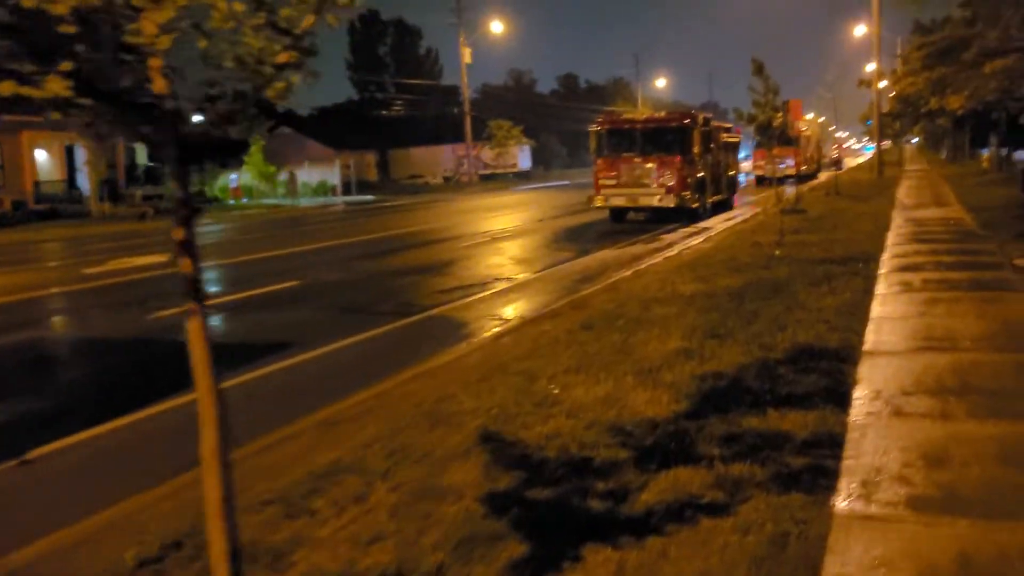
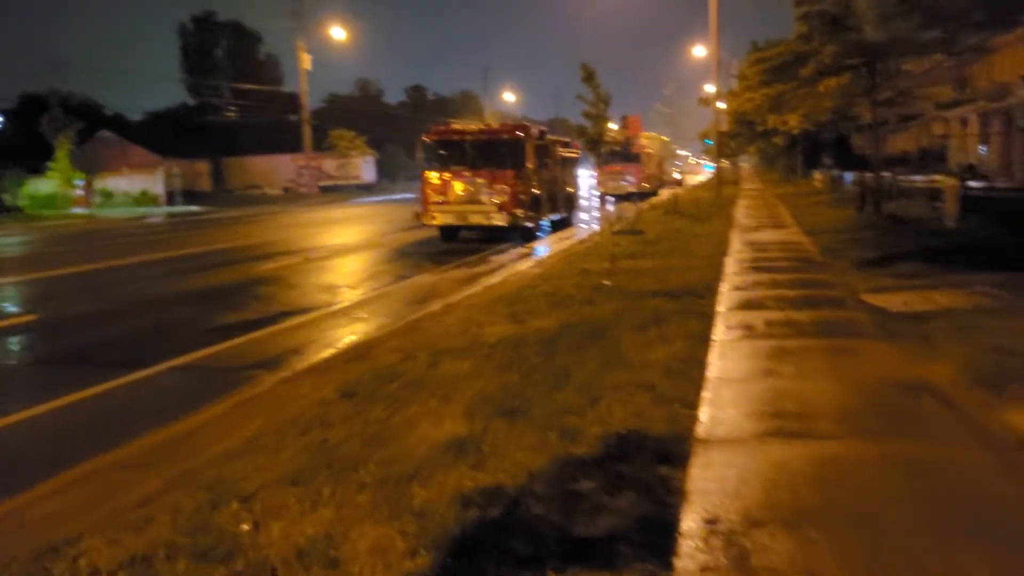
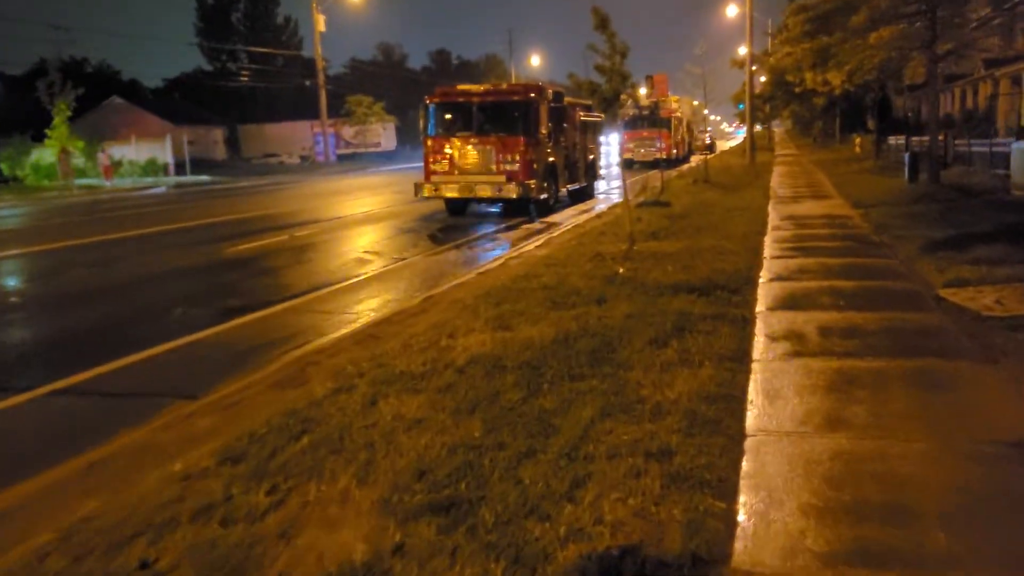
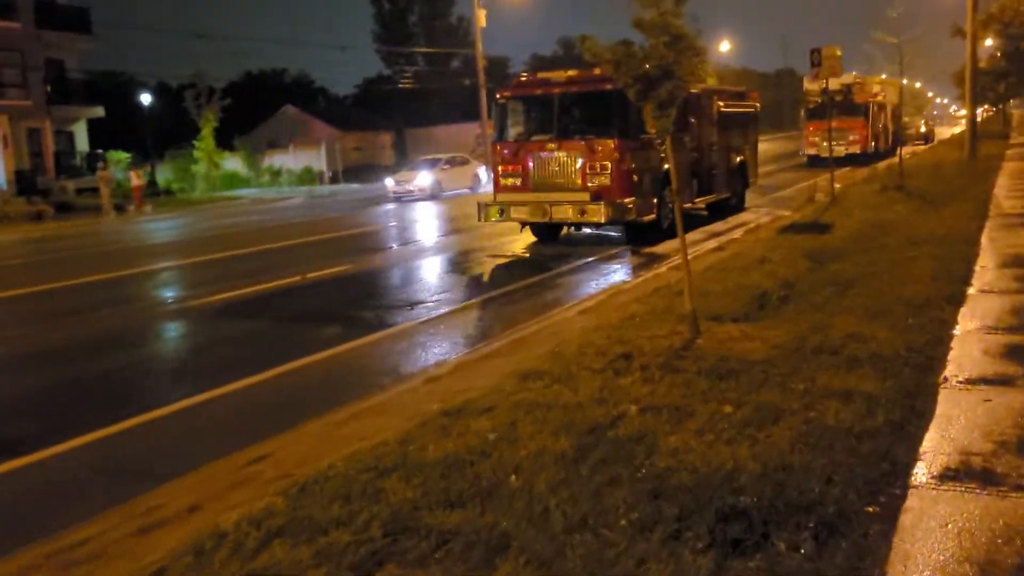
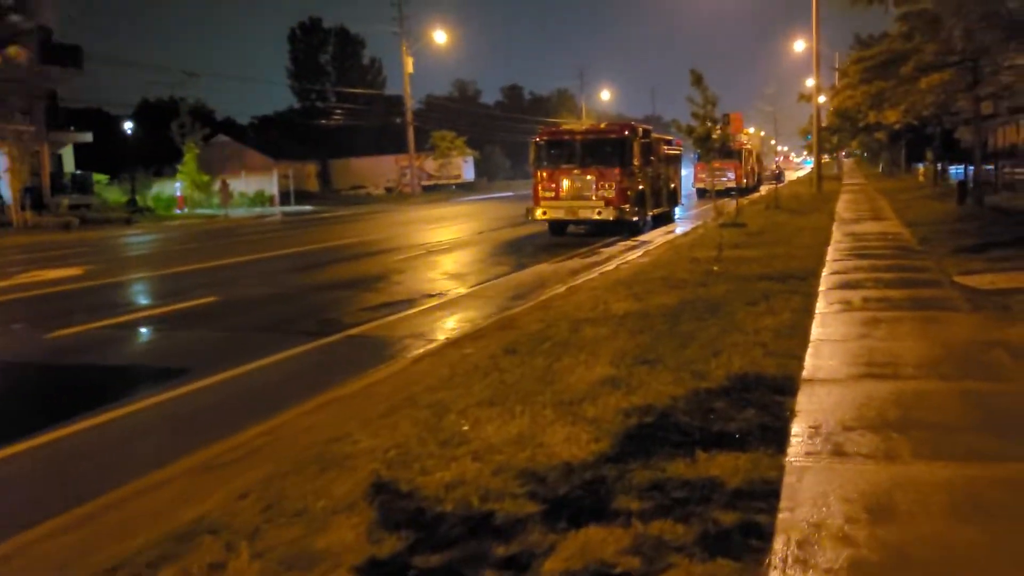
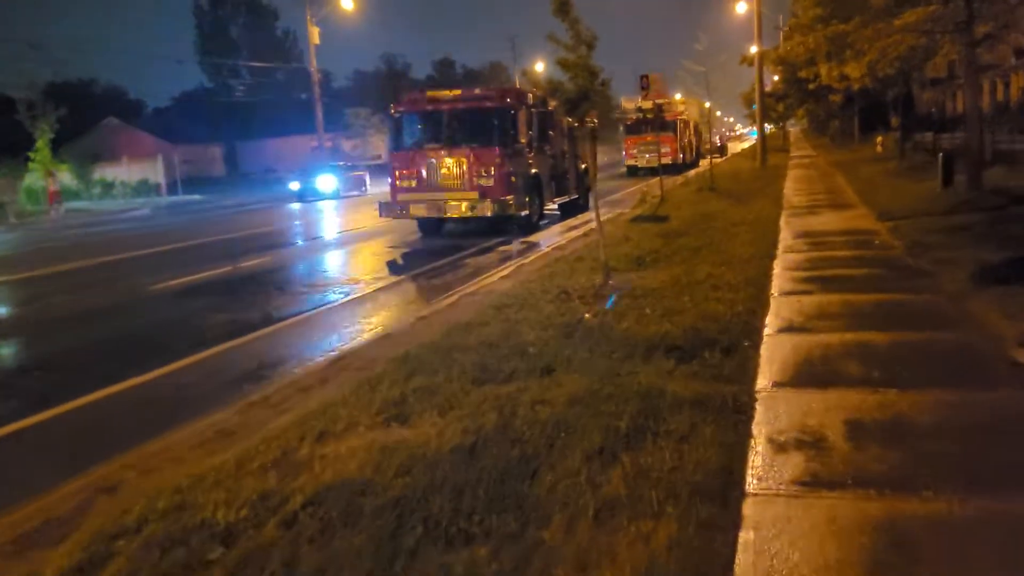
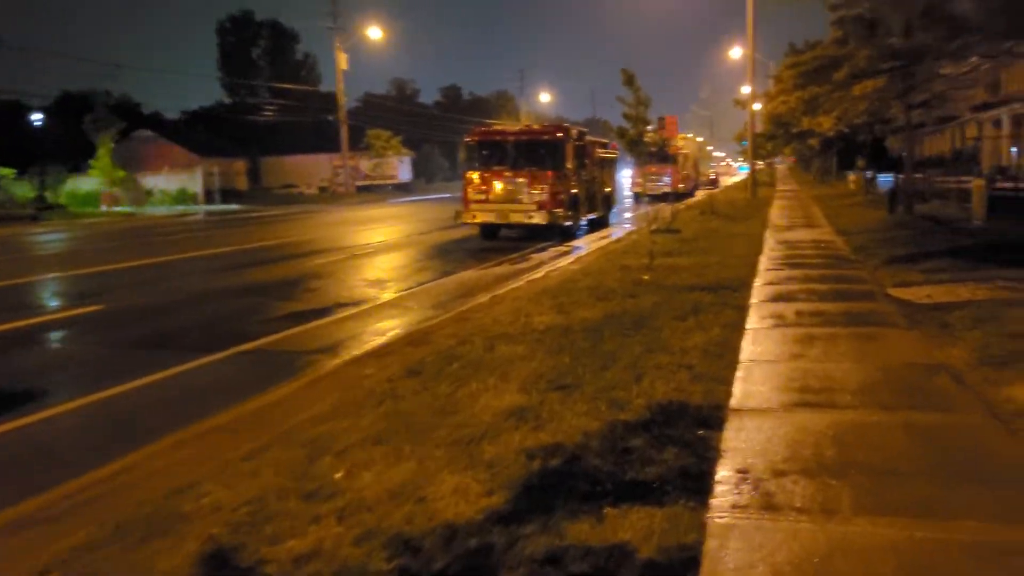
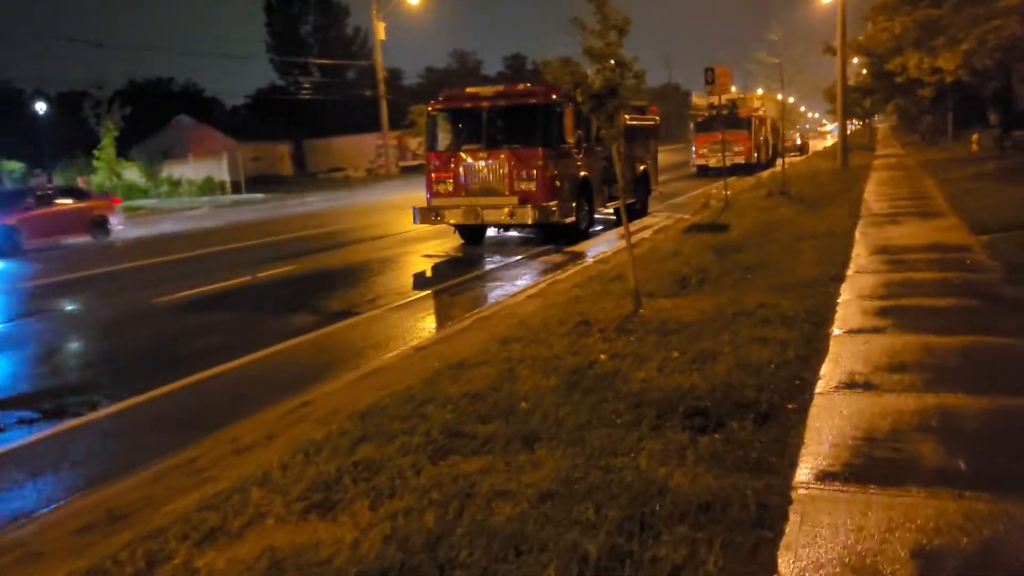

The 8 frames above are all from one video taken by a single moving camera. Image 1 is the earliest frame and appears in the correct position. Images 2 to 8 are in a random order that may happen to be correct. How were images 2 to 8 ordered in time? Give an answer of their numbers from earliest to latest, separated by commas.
5, 7, 2, 3, 6, 8, 4
